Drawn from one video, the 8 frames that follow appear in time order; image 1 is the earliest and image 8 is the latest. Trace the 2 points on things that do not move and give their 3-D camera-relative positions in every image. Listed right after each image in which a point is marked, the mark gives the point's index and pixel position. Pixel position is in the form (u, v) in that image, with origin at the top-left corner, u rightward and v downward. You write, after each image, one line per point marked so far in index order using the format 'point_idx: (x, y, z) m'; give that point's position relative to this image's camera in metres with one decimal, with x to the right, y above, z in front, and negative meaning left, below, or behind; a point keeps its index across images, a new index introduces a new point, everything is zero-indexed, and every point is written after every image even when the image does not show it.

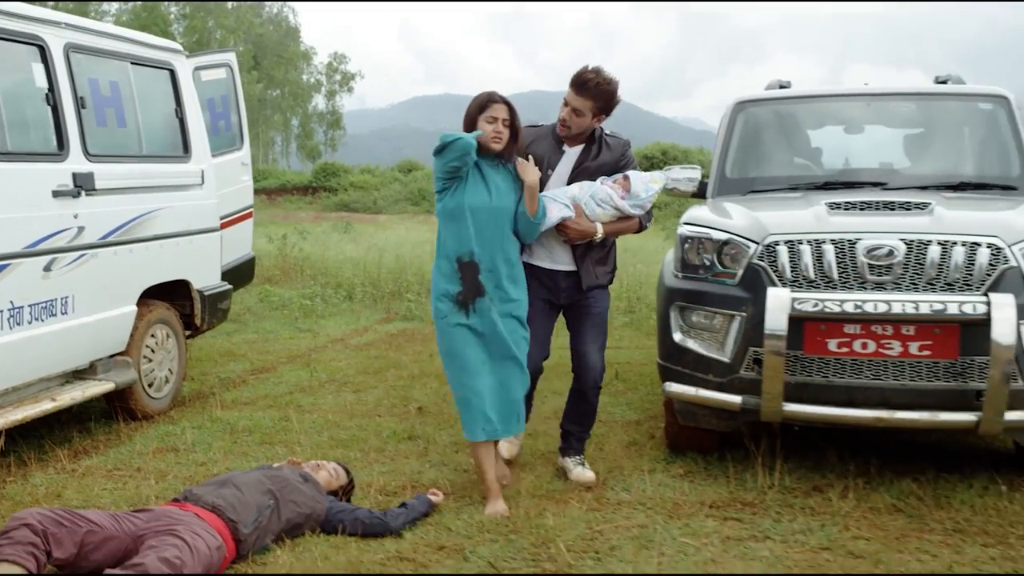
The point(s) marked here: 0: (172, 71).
0: (-1.8, +1.1, +5.4) m
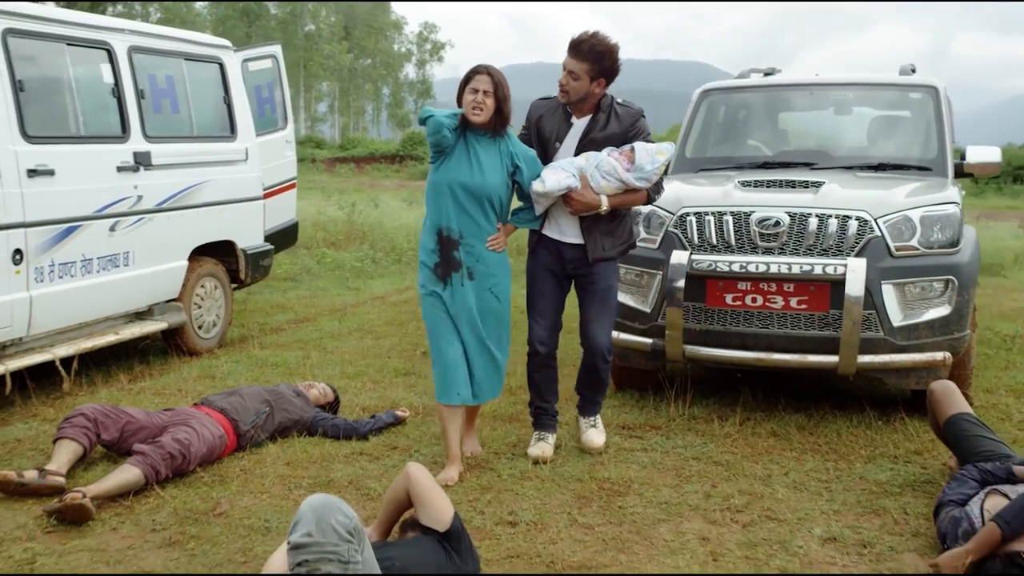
0: (-1.8, +1.4, +6.4) m
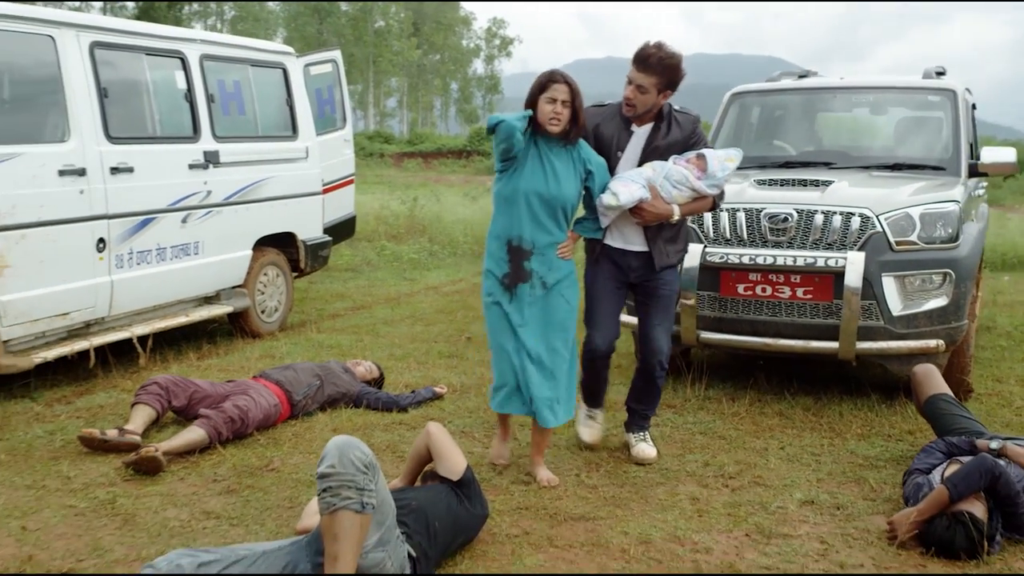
0: (-1.5, +1.4, +7.0) m
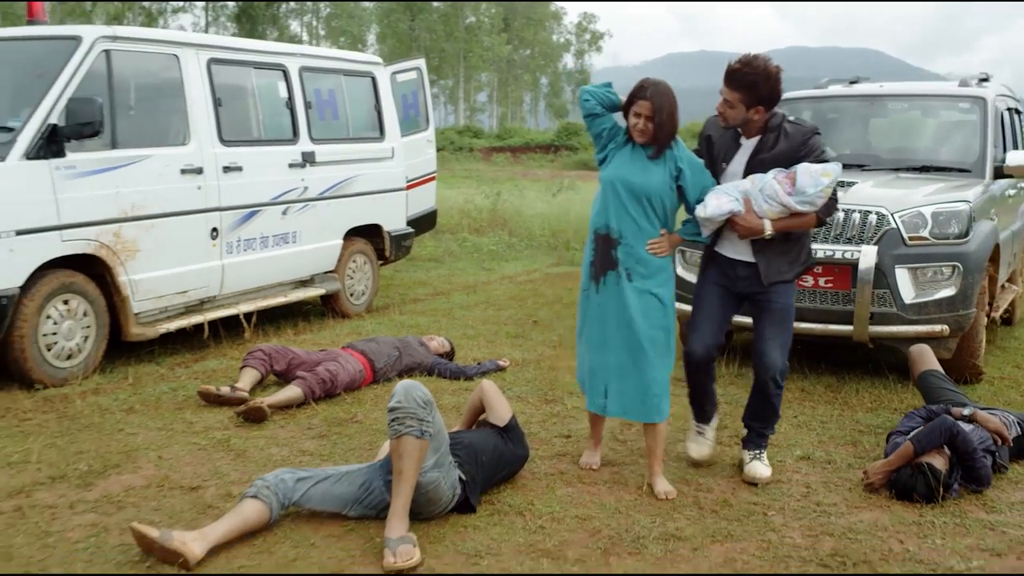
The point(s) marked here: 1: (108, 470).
0: (-1.0, +1.5, +7.8) m
1: (-1.5, -0.7, +3.9) m
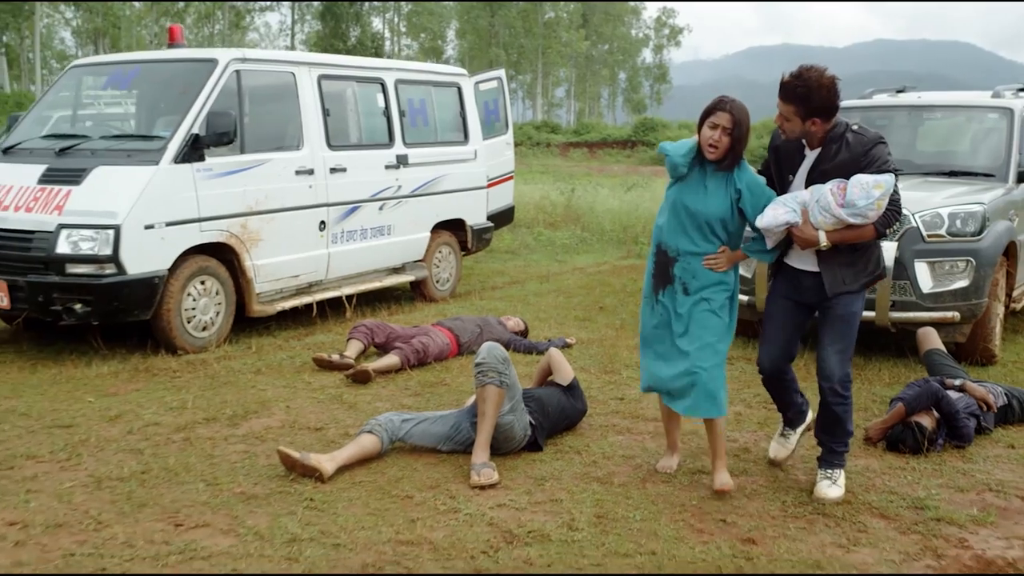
0: (-0.4, +1.6, +8.7) m
1: (-1.2, -0.6, +4.9) m
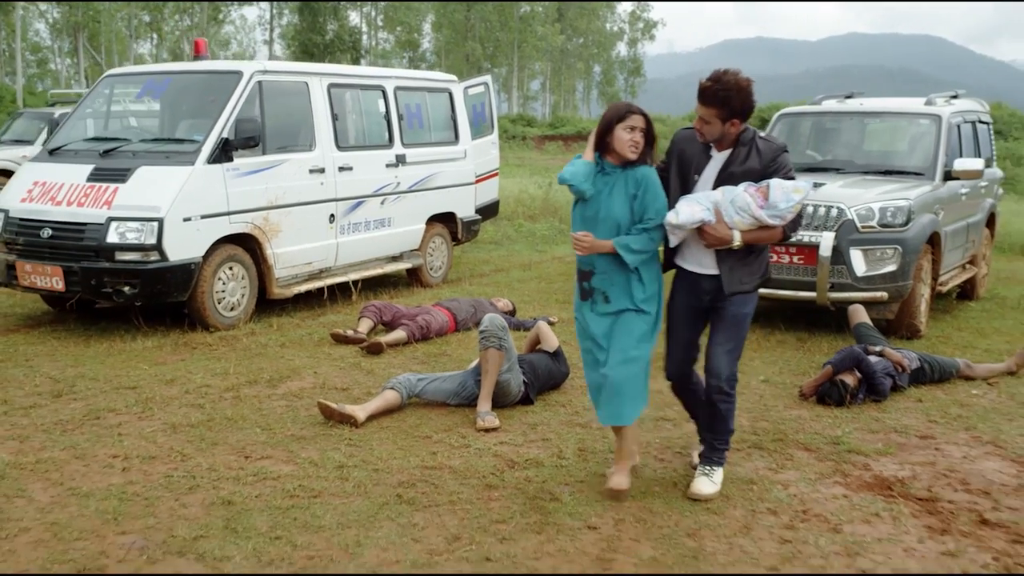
0: (-0.6, +1.7, +9.5) m
1: (-1.2, -0.5, +5.7) m
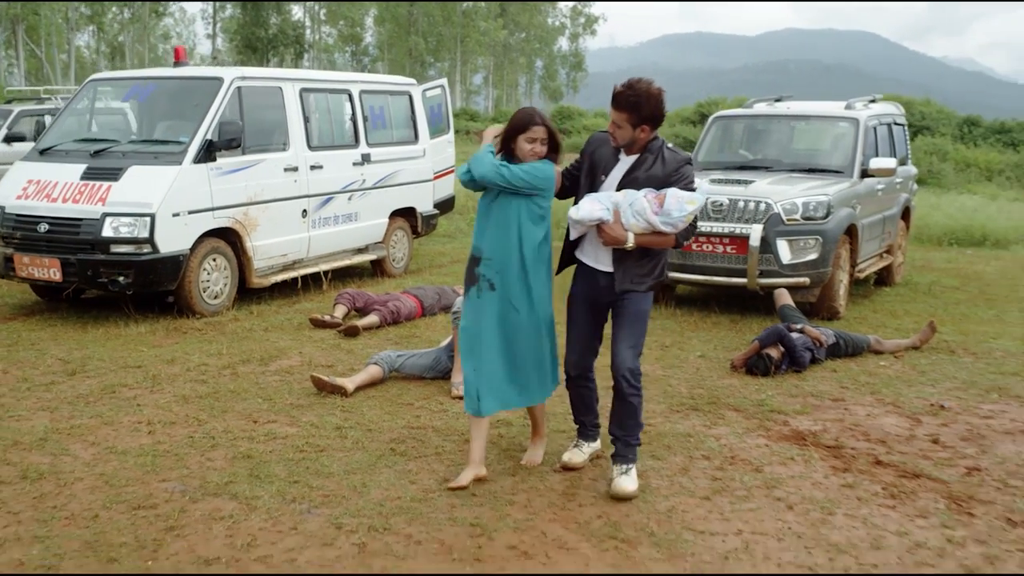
0: (-1.0, +1.8, +10.2) m
1: (-1.4, -0.4, +6.4) m
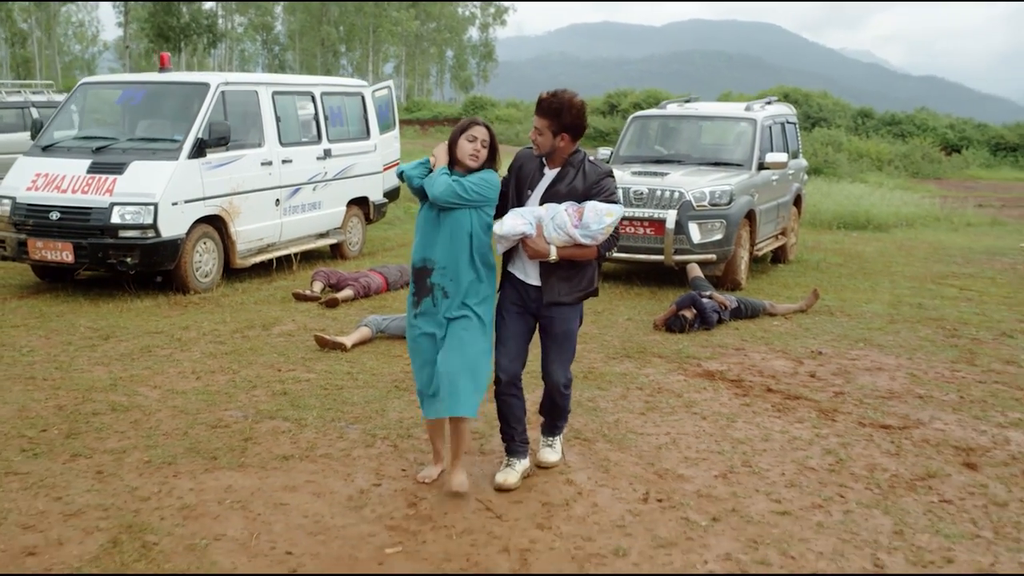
0: (-1.6, +2.0, +11.3) m
1: (-1.7, -0.3, +7.5) m
